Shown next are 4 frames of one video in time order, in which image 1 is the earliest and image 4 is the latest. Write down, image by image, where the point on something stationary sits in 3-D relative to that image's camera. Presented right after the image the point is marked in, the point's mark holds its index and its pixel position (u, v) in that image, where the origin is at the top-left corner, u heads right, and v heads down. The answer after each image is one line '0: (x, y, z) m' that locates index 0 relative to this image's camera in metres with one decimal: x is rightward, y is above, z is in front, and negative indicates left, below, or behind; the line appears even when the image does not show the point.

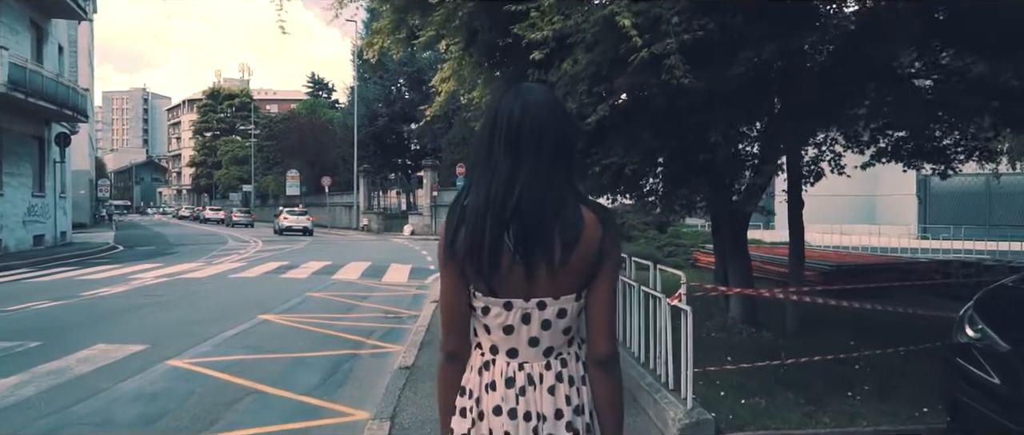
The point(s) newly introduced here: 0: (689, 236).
0: (+3.8, -0.4, +19.1) m
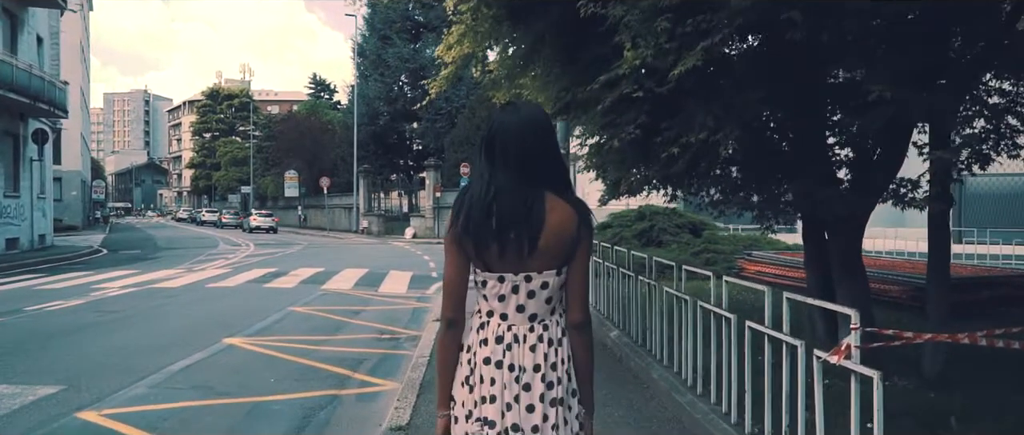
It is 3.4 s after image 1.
0: (+4.1, -0.4, +16.8) m
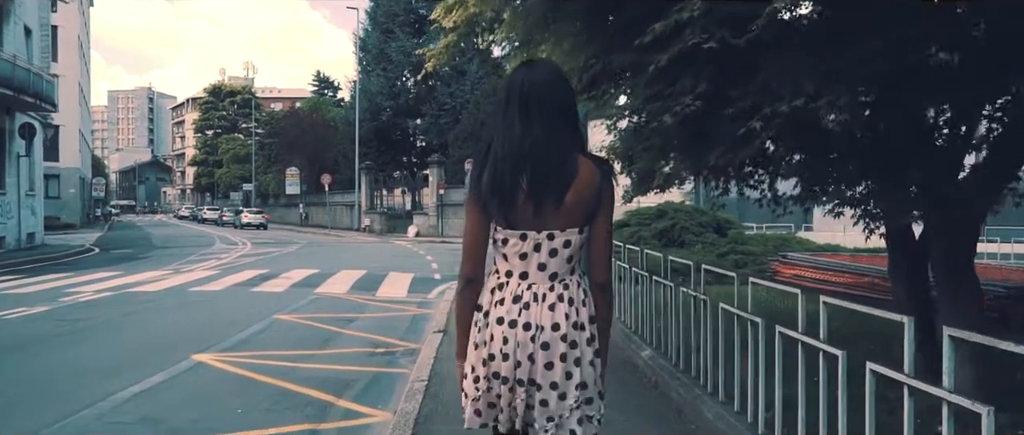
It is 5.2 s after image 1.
0: (+4.3, -0.4, +15.4) m
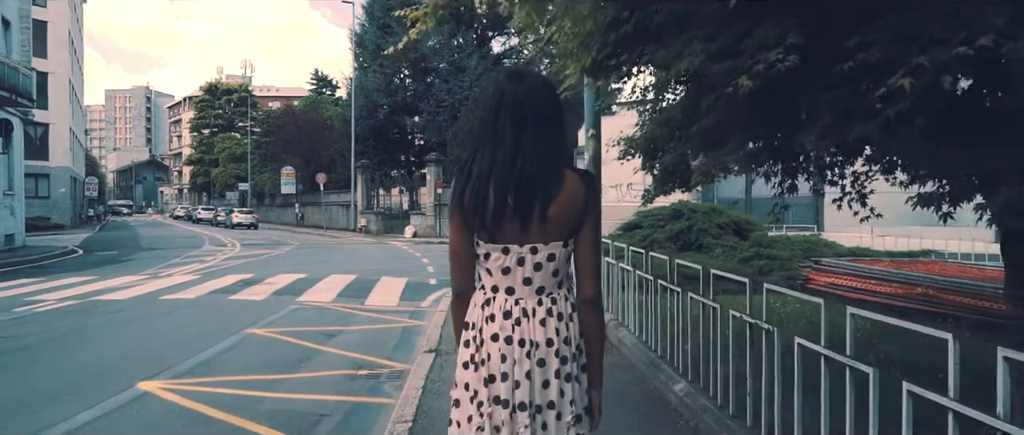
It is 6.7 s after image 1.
0: (+4.3, -0.4, +14.1) m
